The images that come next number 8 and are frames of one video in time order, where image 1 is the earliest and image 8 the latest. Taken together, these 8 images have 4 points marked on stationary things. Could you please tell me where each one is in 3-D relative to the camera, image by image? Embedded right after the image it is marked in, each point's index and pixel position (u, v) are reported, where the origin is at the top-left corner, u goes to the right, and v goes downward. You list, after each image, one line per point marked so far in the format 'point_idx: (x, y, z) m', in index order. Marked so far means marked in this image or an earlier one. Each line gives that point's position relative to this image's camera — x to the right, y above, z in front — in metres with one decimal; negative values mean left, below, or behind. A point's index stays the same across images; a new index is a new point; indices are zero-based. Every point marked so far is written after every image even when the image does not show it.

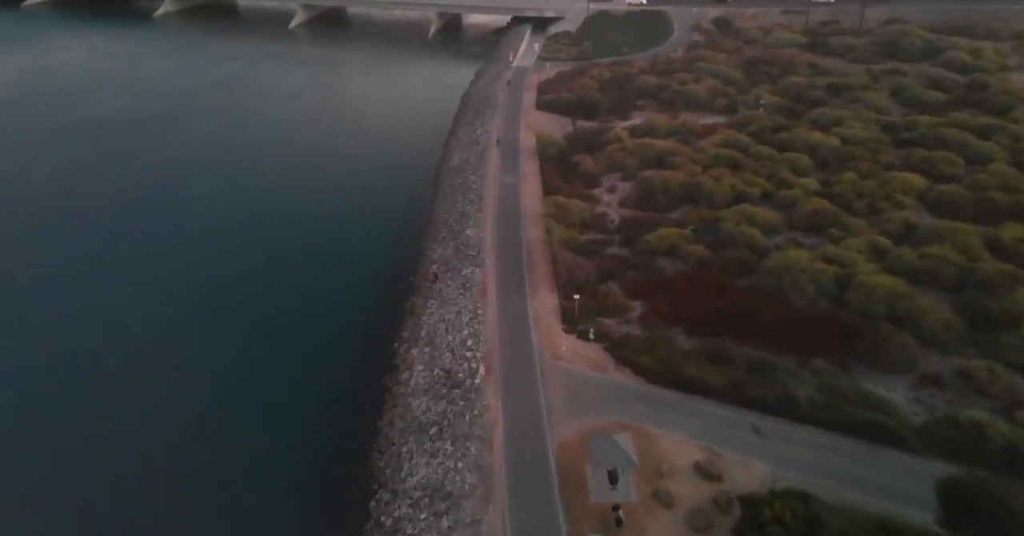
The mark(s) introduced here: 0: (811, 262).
0: (+8.4, +0.1, +19.0) m
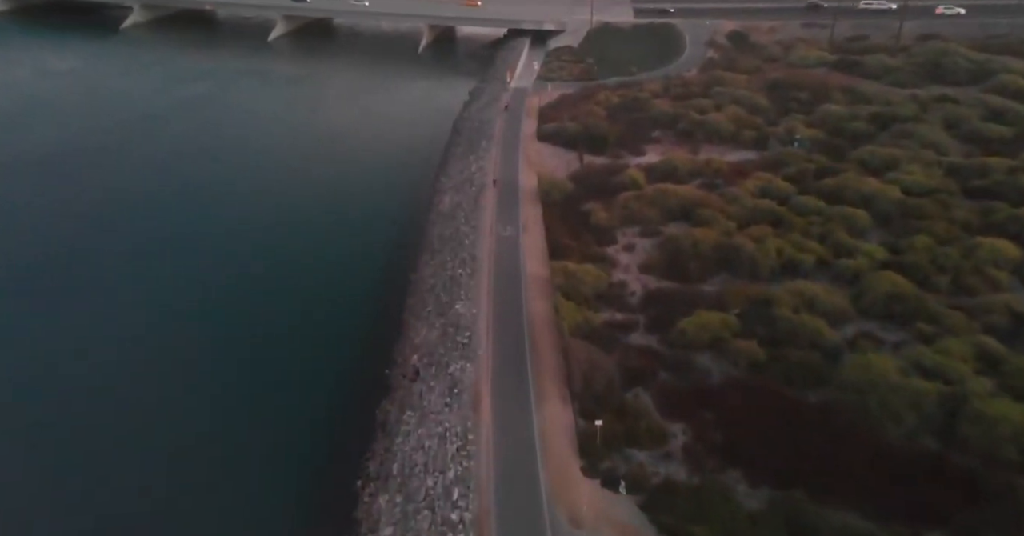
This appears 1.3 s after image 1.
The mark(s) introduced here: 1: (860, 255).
0: (+8.5, -2.3, +14.6) m
1: (+10.1, +0.4, +19.7) m
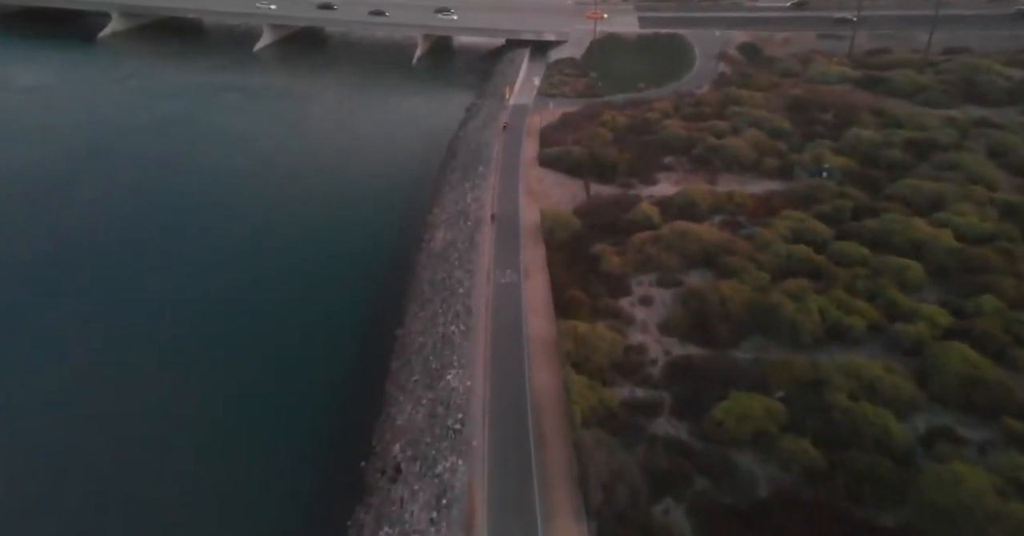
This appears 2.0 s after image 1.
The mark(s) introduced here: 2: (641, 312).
0: (+8.5, -3.9, +11.7) m
1: (+10.2, -1.3, +16.9) m
2: (+3.7, -1.3, +19.4) m
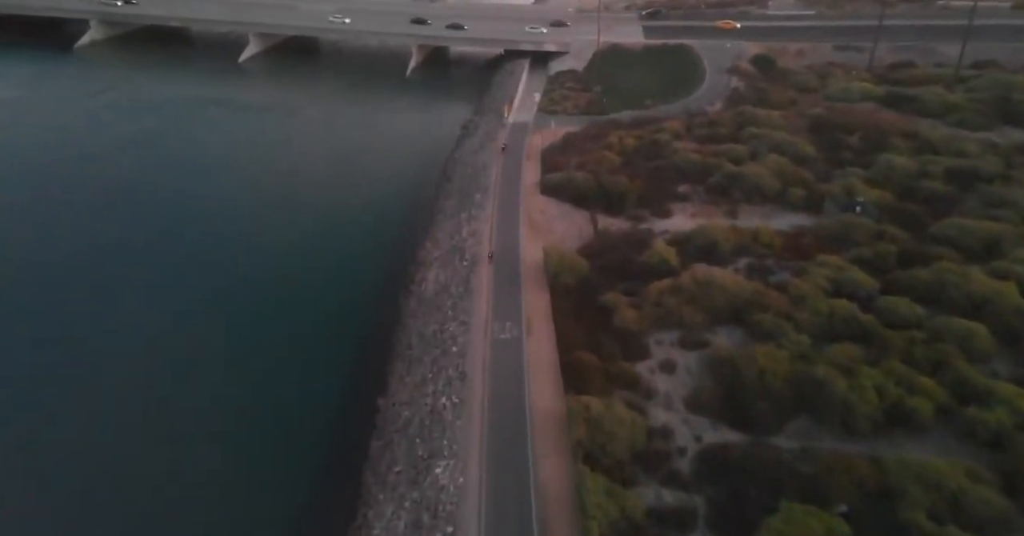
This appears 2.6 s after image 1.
0: (+8.5, -5.5, +9.1) m
1: (+10.2, -2.8, +14.2) m
2: (+3.7, -2.9, +16.8) m
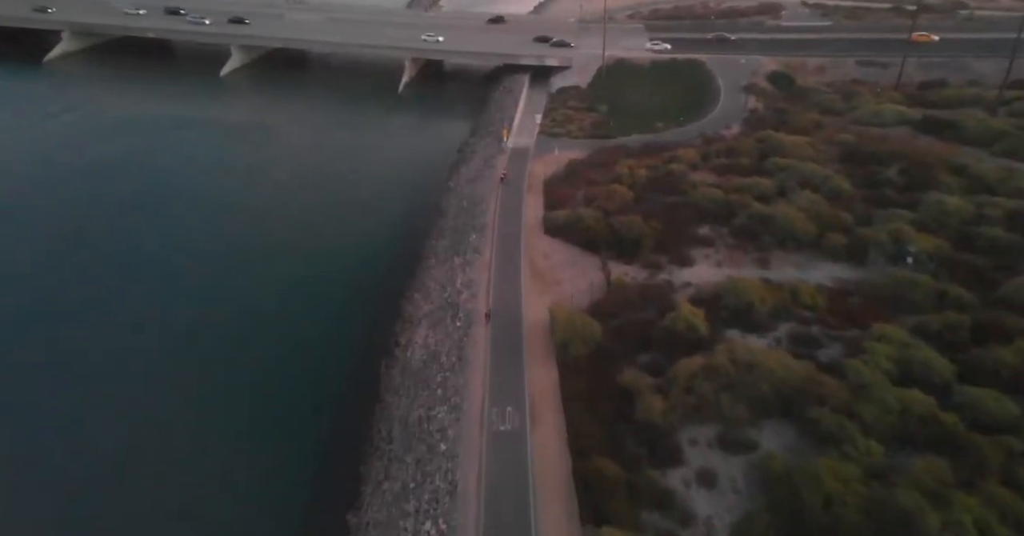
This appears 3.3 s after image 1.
0: (+8.6, -7.3, +5.9) m
1: (+10.3, -4.7, +11.1) m
2: (+3.8, -4.7, +13.6) m
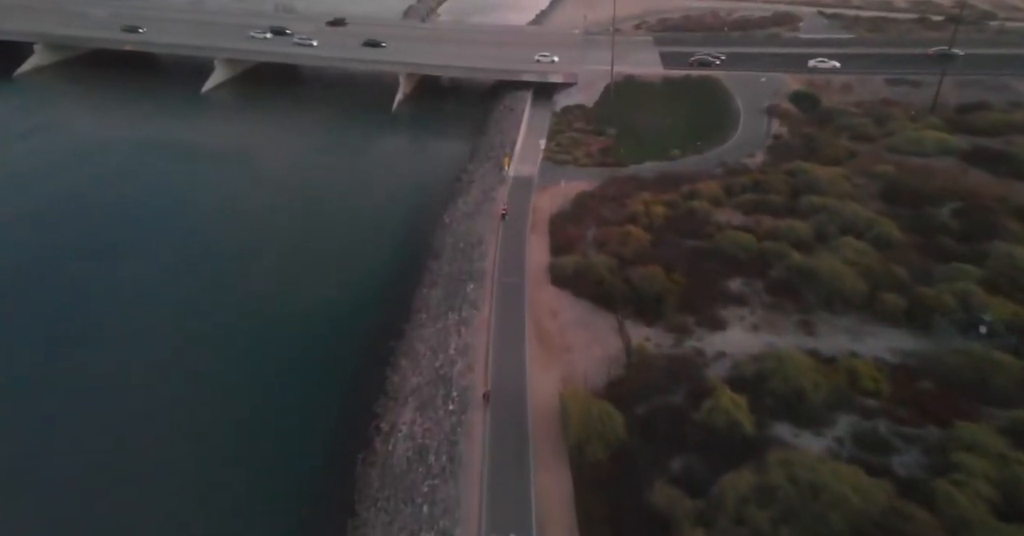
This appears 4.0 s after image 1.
0: (+8.7, -9.1, +2.7) m
1: (+10.3, -6.5, +7.9) m
2: (+3.9, -6.6, +10.4) m
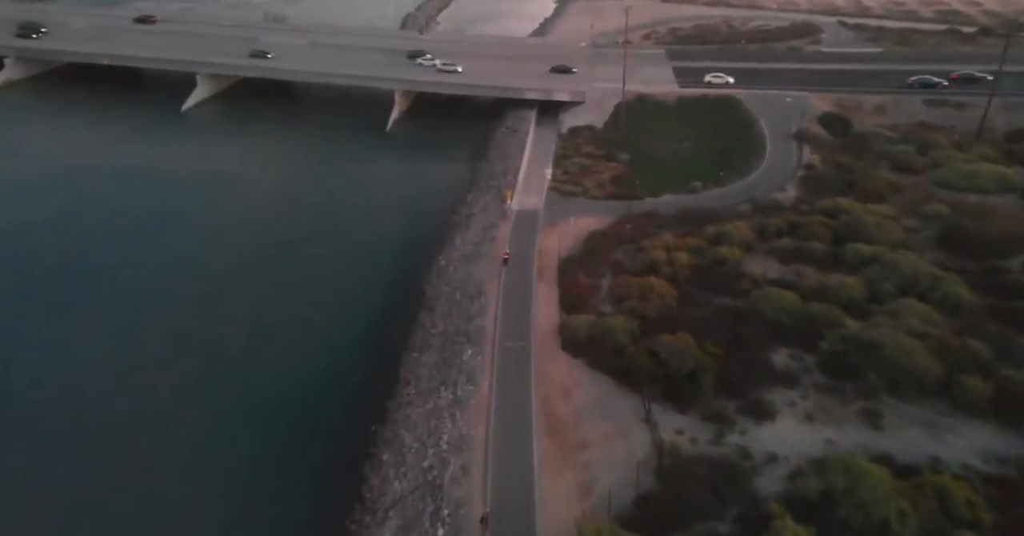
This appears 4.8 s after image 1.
0: (+8.8, -10.9, -0.6) m
1: (+10.4, -8.3, +4.6) m
2: (+4.0, -8.4, +7.1) m
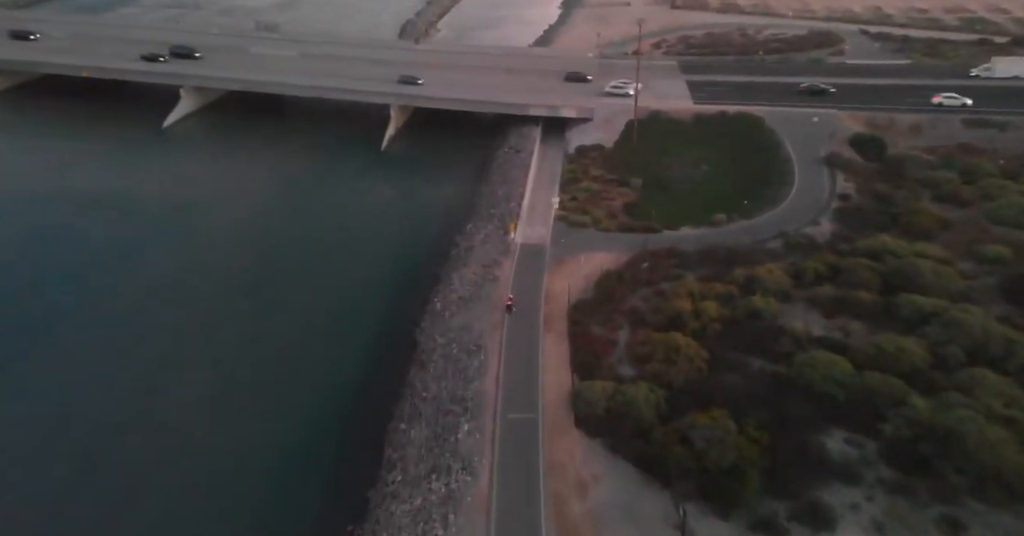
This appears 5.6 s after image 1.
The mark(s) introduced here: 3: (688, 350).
0: (+8.9, -12.4, -3.5) m
1: (+10.5, -9.9, +1.7) m
2: (+4.1, -9.9, +4.2) m
3: (+4.8, -2.3, +18.6) m
